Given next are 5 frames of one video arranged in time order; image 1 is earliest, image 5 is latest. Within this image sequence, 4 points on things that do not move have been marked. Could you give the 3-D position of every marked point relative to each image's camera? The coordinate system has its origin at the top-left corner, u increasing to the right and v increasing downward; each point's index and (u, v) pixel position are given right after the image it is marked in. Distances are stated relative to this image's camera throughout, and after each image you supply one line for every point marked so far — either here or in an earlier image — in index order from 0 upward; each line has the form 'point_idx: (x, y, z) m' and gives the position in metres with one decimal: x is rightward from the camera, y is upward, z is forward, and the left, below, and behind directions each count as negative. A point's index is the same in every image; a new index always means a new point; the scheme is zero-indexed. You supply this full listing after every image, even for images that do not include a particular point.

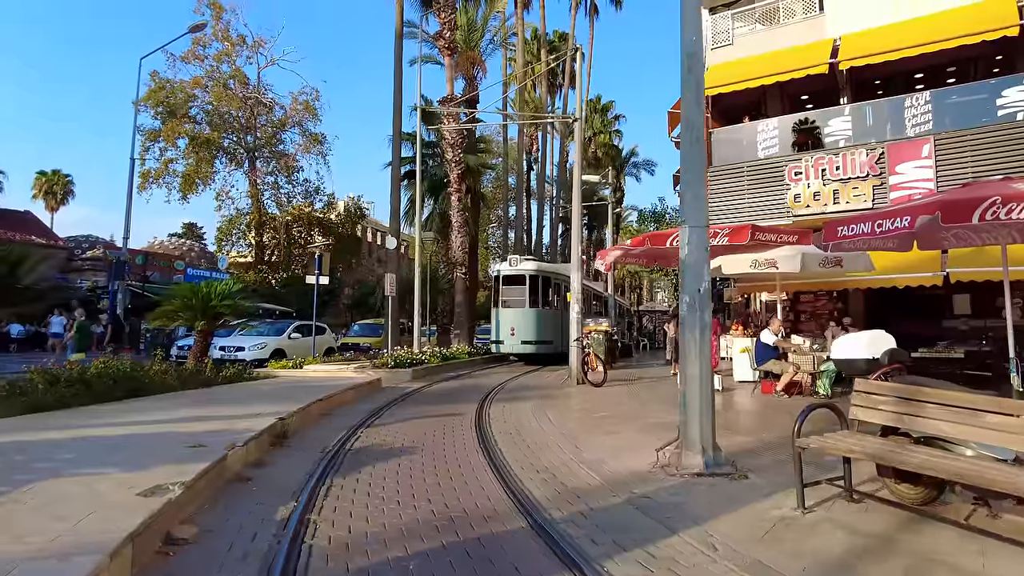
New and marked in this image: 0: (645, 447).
0: (+1.6, -1.9, +7.3) m
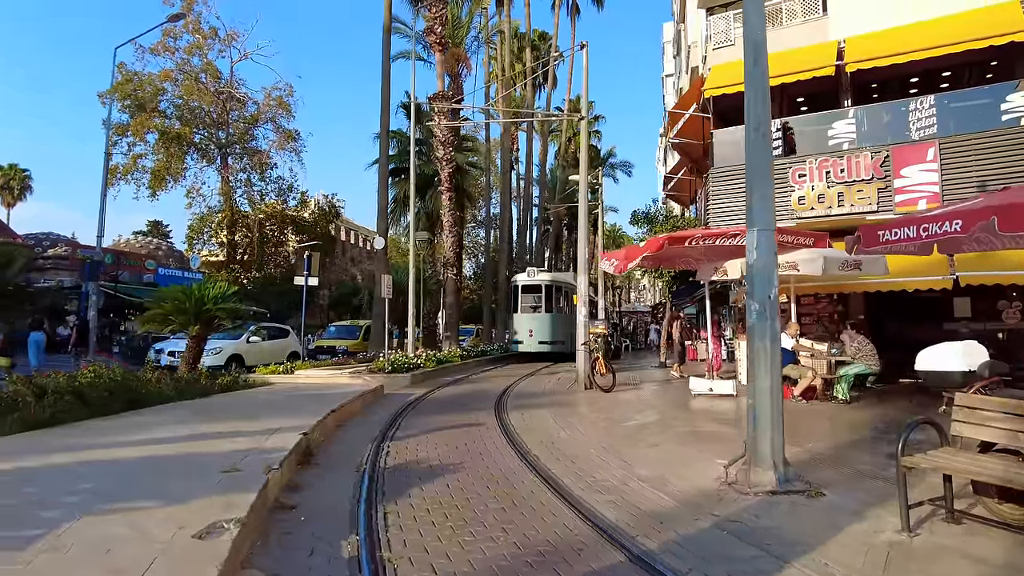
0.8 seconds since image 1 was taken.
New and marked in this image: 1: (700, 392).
0: (+2.1, -1.9, +6.9) m
1: (+4.1, -2.3, +13.6) m
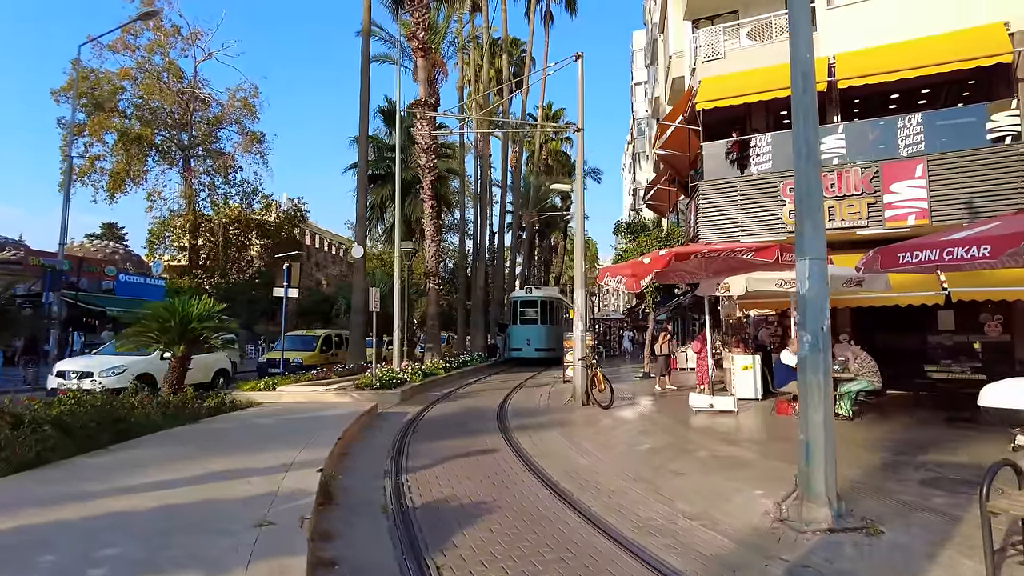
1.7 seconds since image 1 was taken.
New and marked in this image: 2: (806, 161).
0: (+2.4, -2.2, +6.7) m
1: (+4.1, -2.6, +13.5) m
2: (+2.8, +1.2, +6.0) m
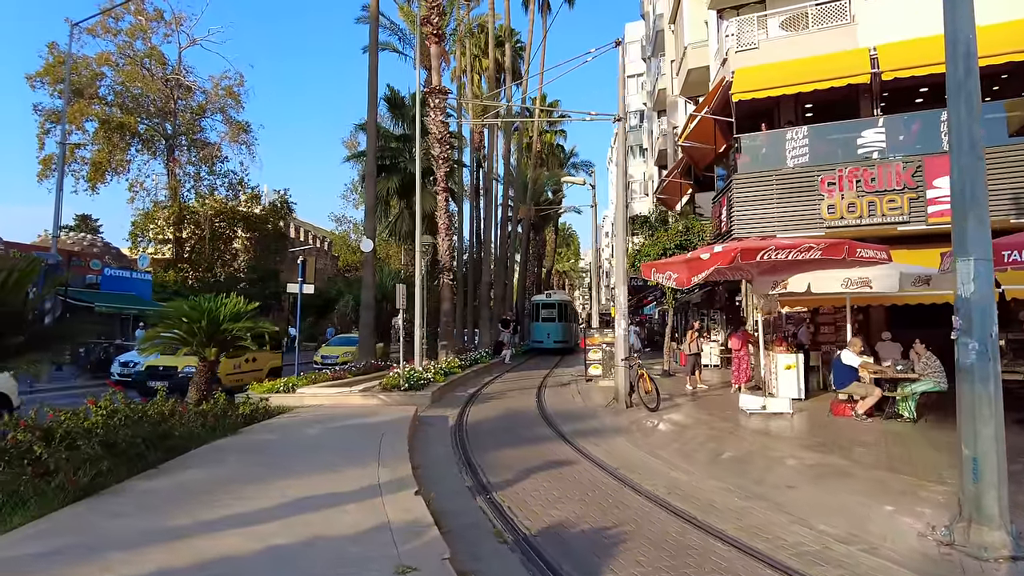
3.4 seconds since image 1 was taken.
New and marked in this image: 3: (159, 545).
0: (+3.6, -2.2, +6.2) m
1: (+5.0, -2.5, +13.1) m
2: (+3.9, +1.2, +5.4) m
3: (-2.6, -1.9, +4.6) m
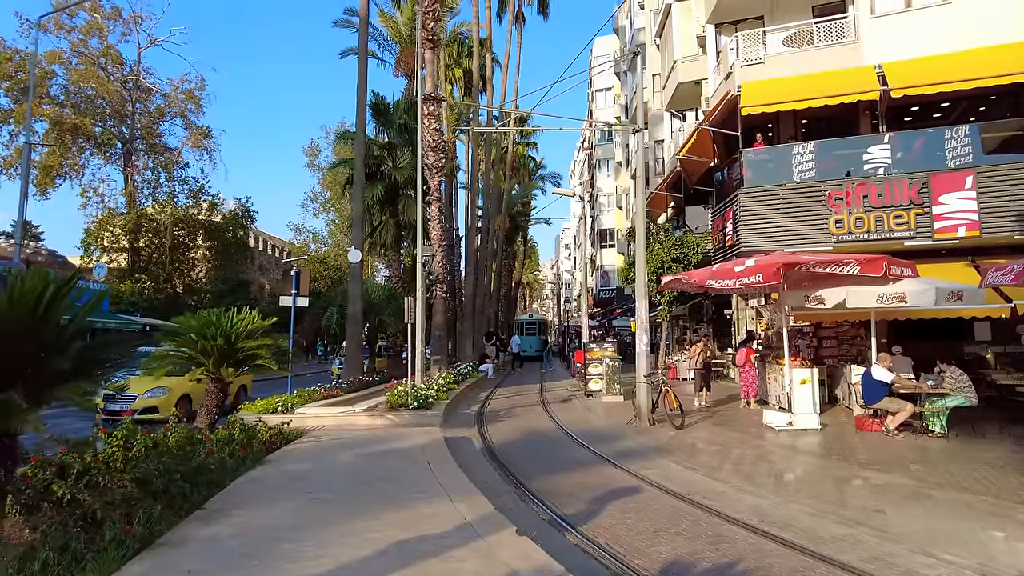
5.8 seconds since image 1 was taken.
0: (+4.5, -2.4, +6.0) m
1: (+5.4, -2.8, +12.9) m
2: (+4.9, +1.0, +5.3) m
3: (-1.5, -2.0, +3.9) m
